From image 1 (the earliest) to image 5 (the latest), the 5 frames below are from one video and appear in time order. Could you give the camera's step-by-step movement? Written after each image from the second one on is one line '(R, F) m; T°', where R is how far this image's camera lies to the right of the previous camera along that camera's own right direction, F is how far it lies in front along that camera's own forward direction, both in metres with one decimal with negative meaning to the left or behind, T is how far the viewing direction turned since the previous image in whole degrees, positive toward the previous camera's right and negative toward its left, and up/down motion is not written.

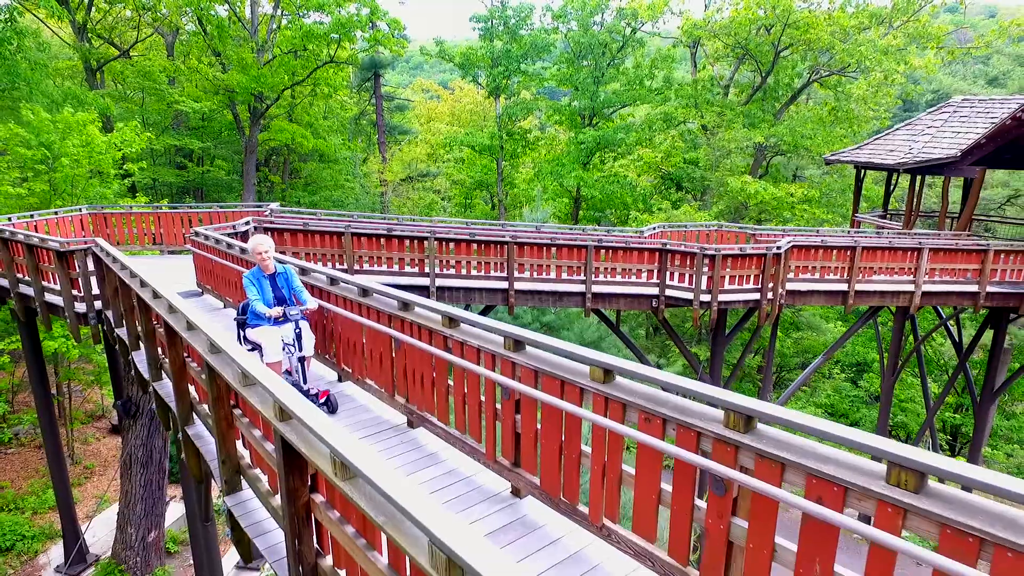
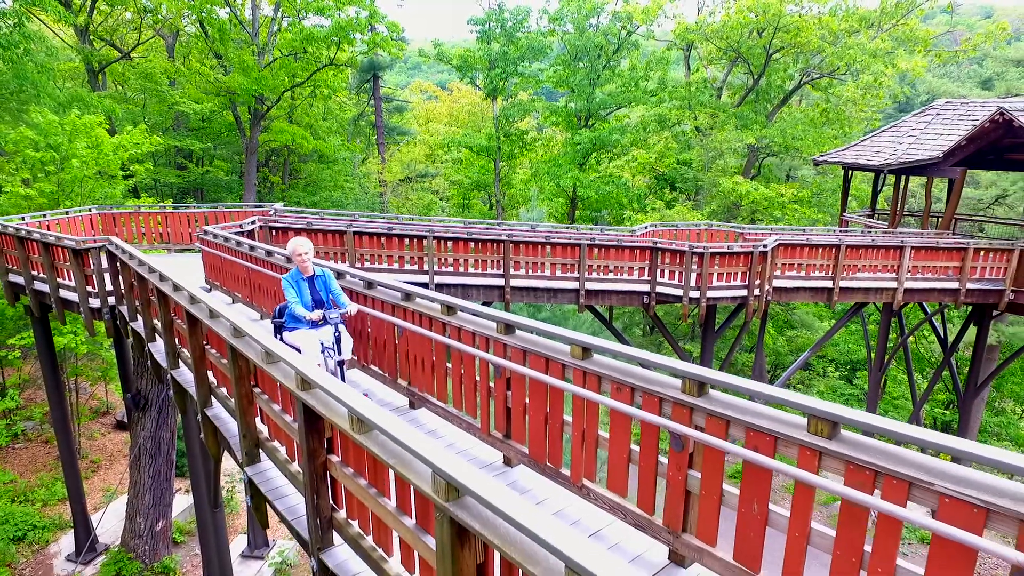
(0.0, -0.4) m; 0°
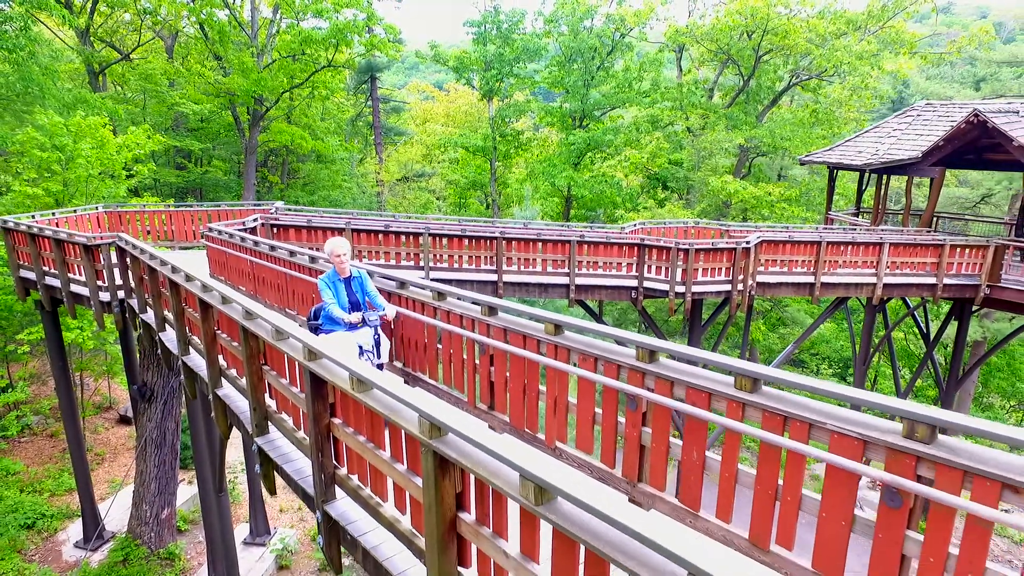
(+0.1, -0.4) m; 0°
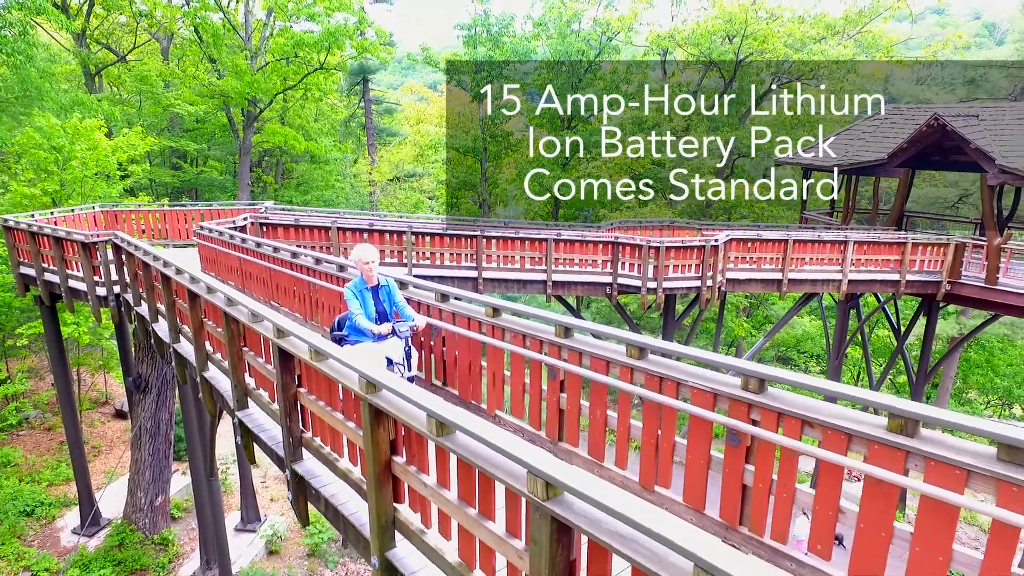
(+0.4, -0.5) m; 0°
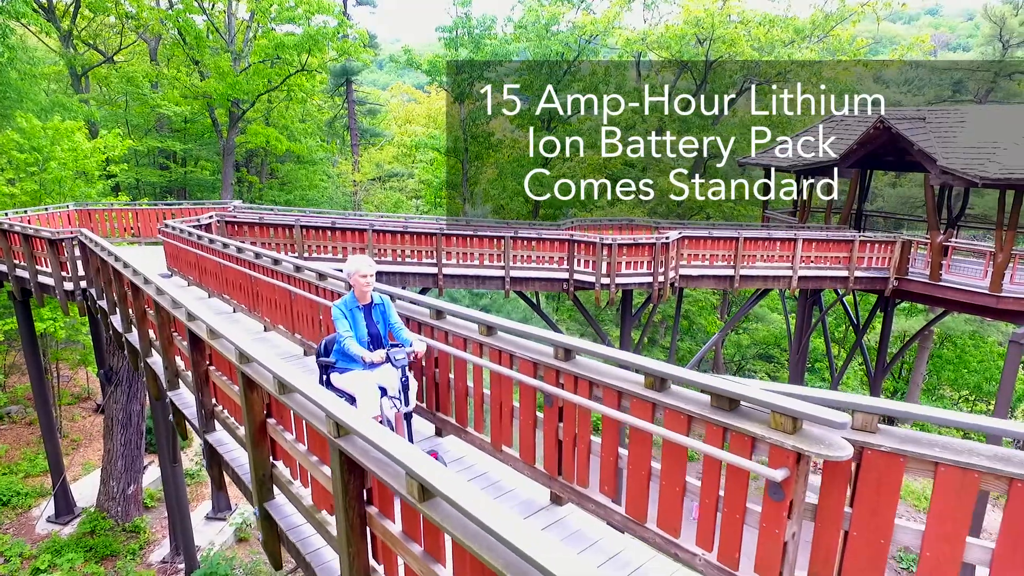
(+0.8, -0.4) m; 0°
